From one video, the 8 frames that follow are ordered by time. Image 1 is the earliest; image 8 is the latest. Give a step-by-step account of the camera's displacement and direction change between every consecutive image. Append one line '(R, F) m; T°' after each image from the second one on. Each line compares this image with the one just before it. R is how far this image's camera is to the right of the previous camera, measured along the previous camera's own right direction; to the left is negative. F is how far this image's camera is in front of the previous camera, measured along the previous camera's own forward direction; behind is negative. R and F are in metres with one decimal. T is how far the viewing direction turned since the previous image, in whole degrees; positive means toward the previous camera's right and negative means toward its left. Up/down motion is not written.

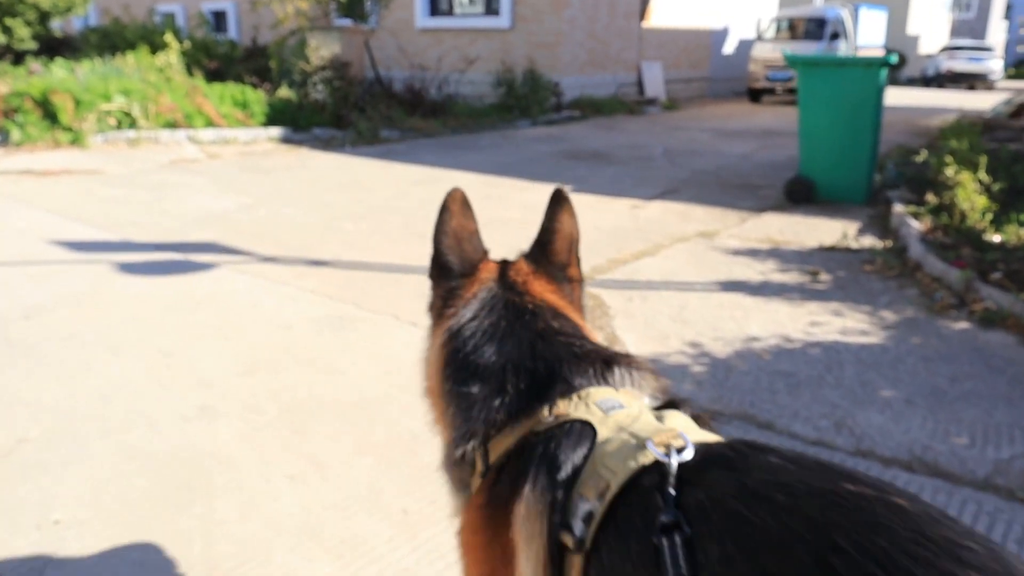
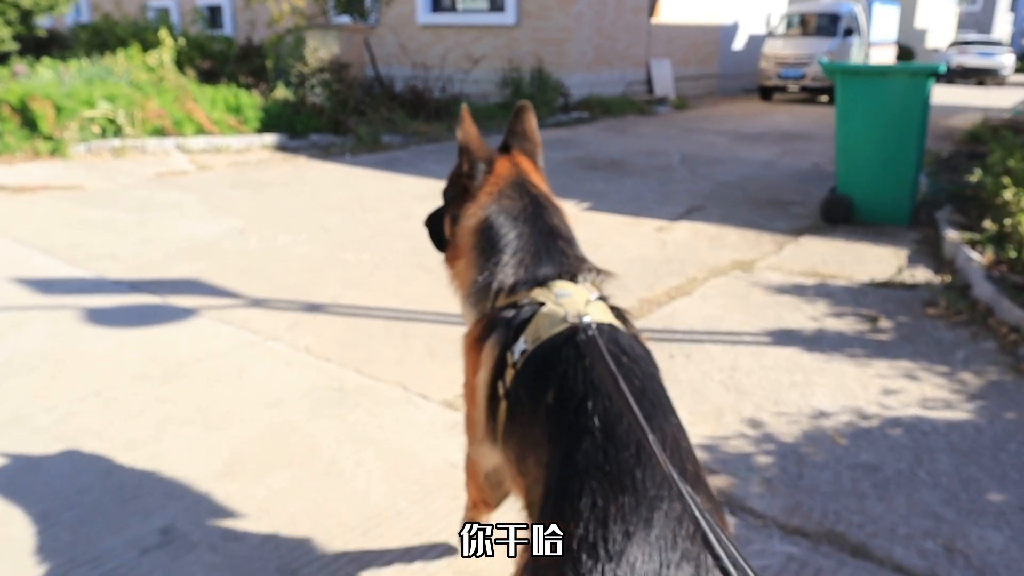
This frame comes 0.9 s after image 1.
(-0.1, +0.7) m; 0°
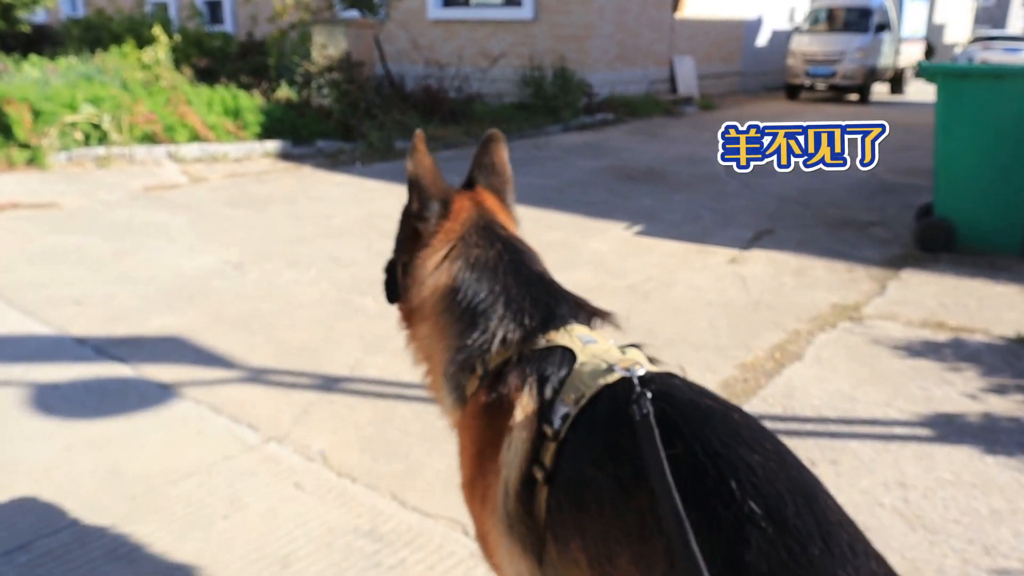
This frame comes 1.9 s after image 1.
(-0.3, +1.2) m; 0°
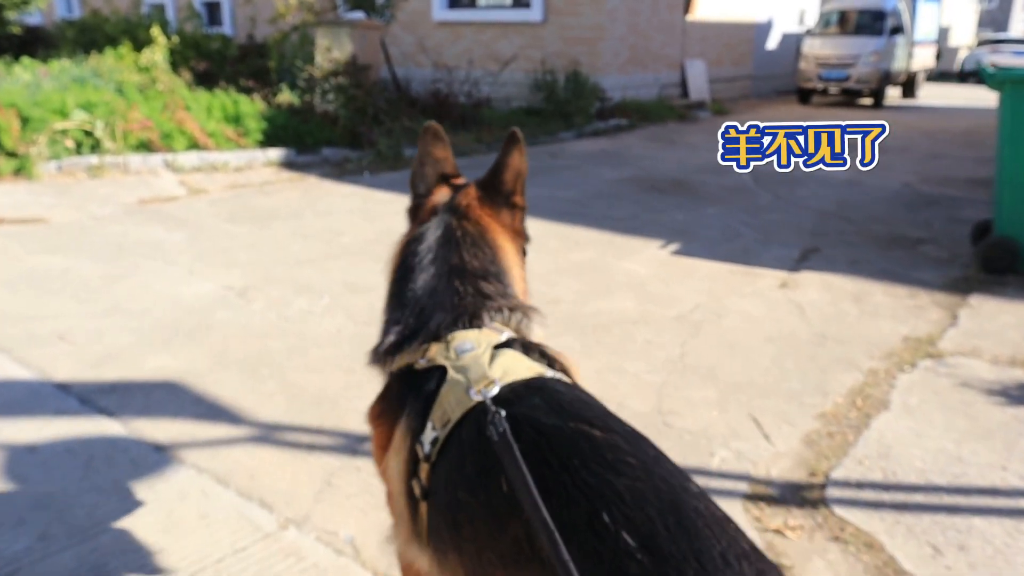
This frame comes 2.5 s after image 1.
(-0.2, +0.6) m; 0°
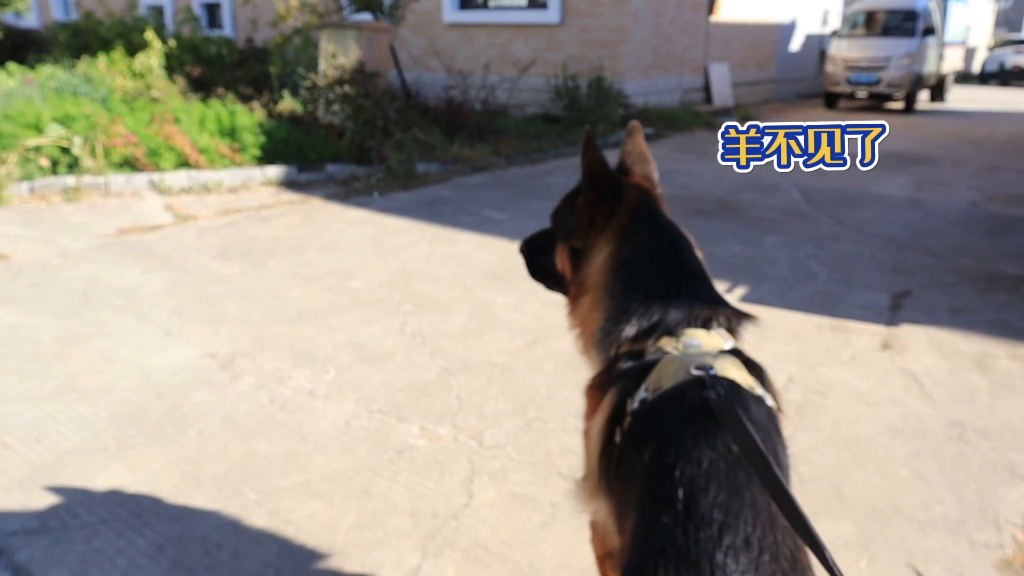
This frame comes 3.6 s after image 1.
(-0.2, +1.0) m; 0°
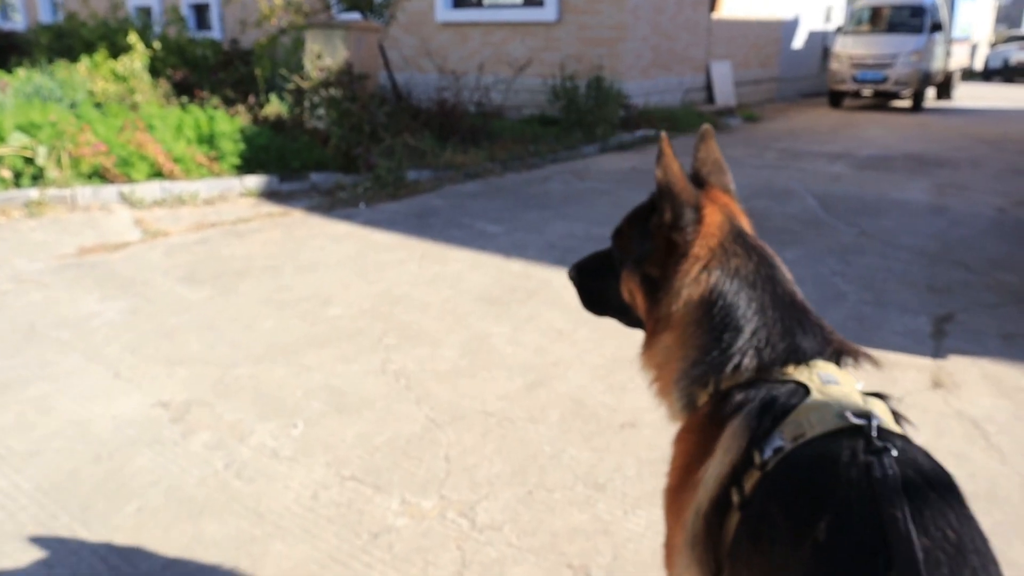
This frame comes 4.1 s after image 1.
(0.0, +0.6) m; 0°
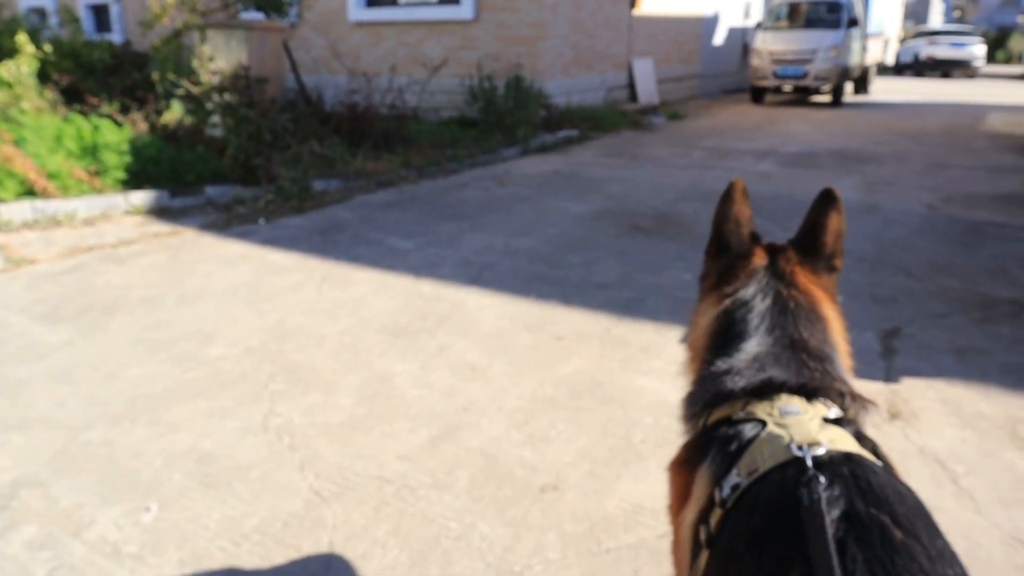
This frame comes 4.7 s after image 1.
(+0.1, +0.6) m; +4°
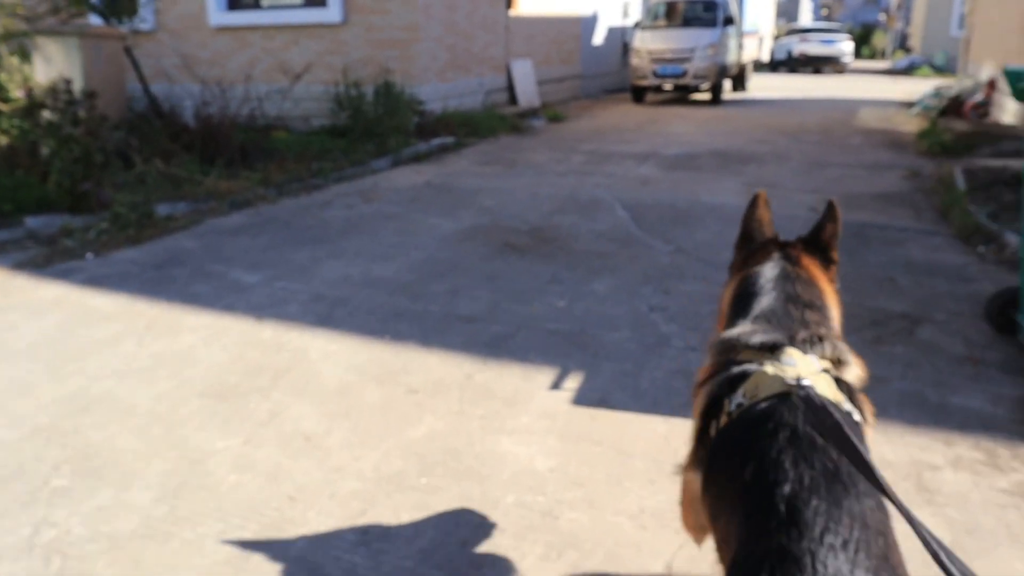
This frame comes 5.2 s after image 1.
(+0.2, +0.6) m; +7°
